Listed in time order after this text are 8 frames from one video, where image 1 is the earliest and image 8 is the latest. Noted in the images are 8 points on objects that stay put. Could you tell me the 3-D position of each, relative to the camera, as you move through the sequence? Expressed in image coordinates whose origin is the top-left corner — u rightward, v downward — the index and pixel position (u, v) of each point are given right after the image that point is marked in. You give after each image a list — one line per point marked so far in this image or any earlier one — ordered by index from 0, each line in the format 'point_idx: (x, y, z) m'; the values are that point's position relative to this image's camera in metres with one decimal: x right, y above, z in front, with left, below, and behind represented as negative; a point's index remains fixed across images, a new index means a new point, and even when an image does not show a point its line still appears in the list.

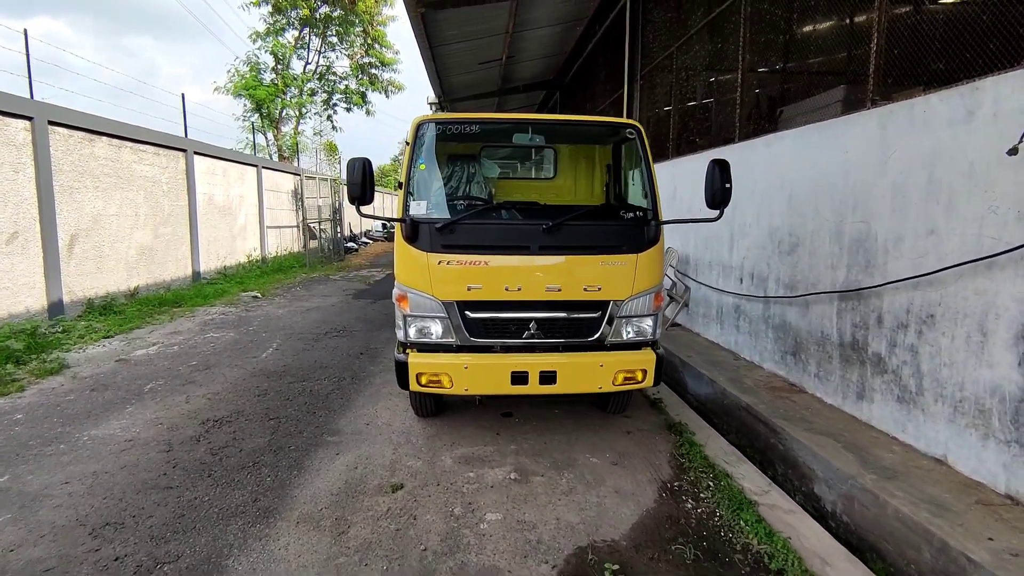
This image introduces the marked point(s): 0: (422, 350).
0: (-0.5, -0.4, +3.6) m
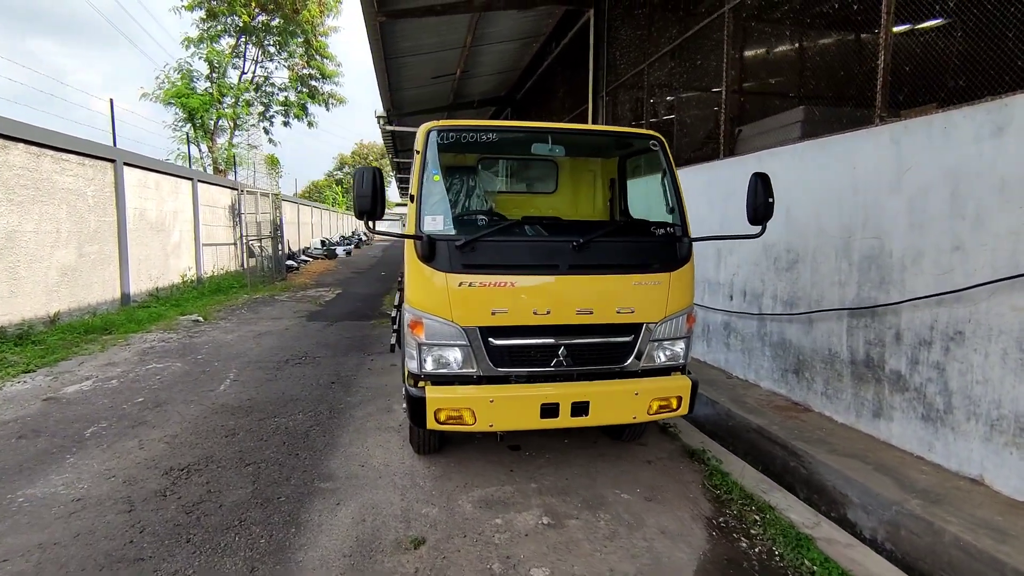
0: (-0.4, -0.5, +3.2) m
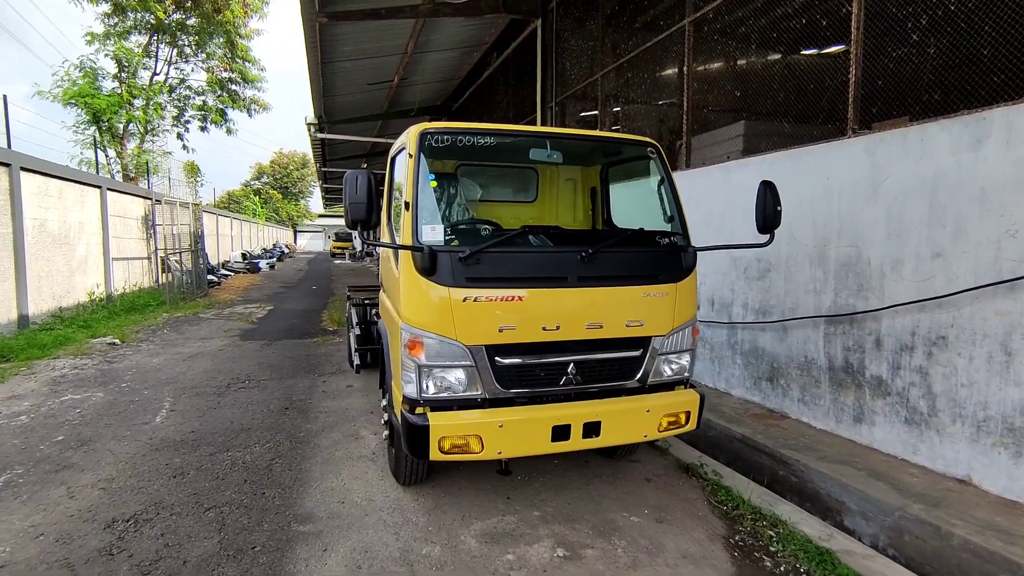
0: (-0.4, -0.6, +2.9) m
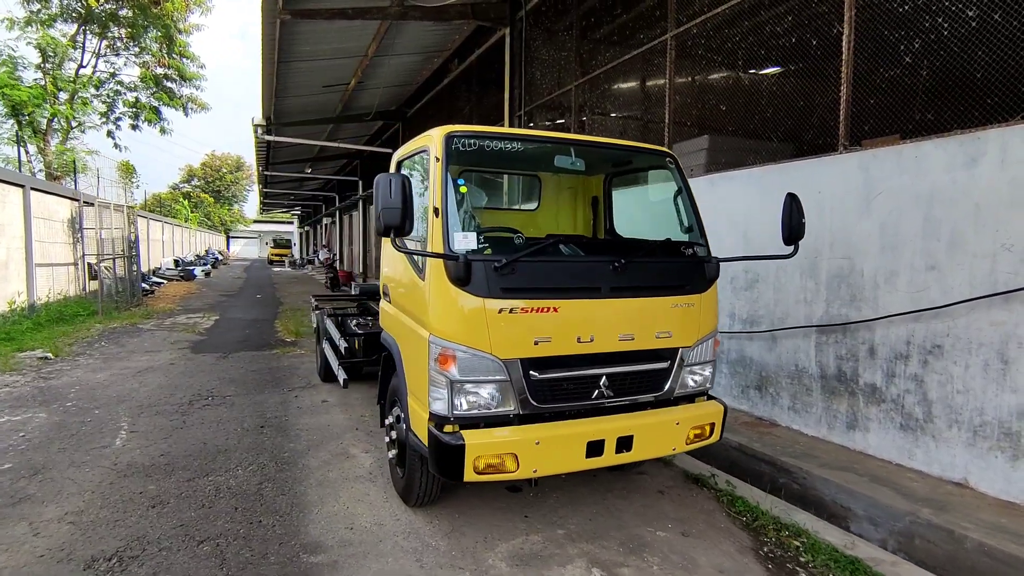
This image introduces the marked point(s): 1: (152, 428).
0: (-0.2, -0.7, +2.7) m
1: (-3.1, -1.2, +4.9) m
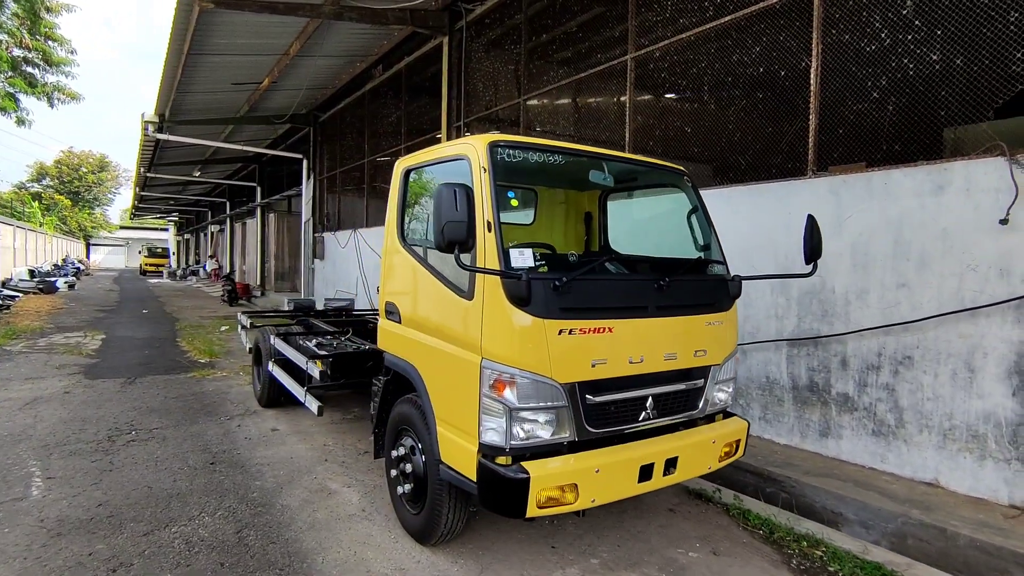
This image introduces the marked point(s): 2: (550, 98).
0: (+0.1, -0.7, +2.5) m
1: (-3.2, -1.3, +4.1) m
2: (+0.5, +2.5, +7.6) m
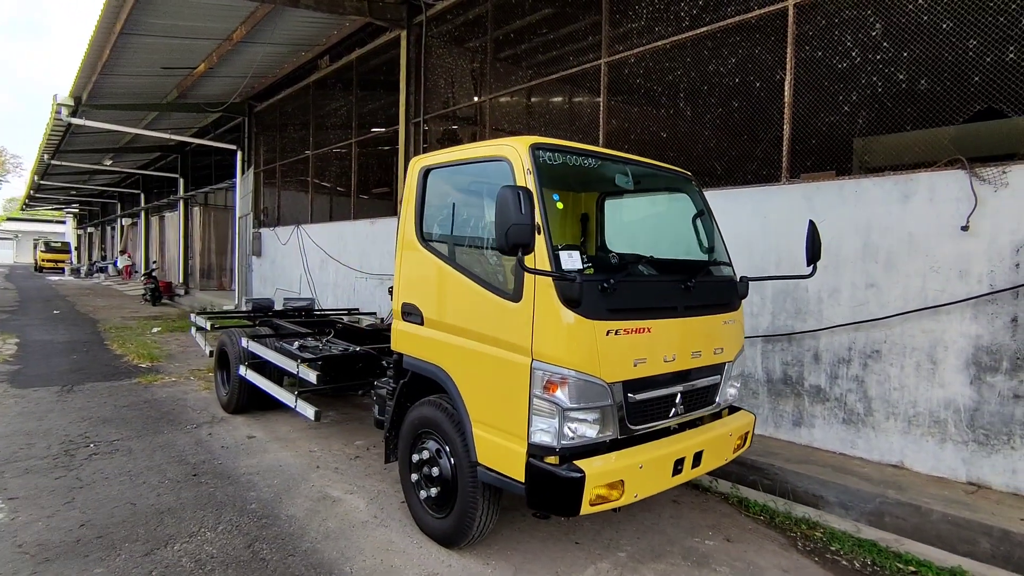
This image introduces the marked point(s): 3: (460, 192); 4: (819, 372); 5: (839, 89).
0: (+0.3, -0.8, +2.6) m
1: (-3.1, -1.3, +3.7) m
2: (+0.1, +2.5, +7.6) m
3: (-0.3, +0.5, +3.2) m
4: (+2.5, -0.7, +4.7) m
5: (+2.8, +1.7, +4.9) m
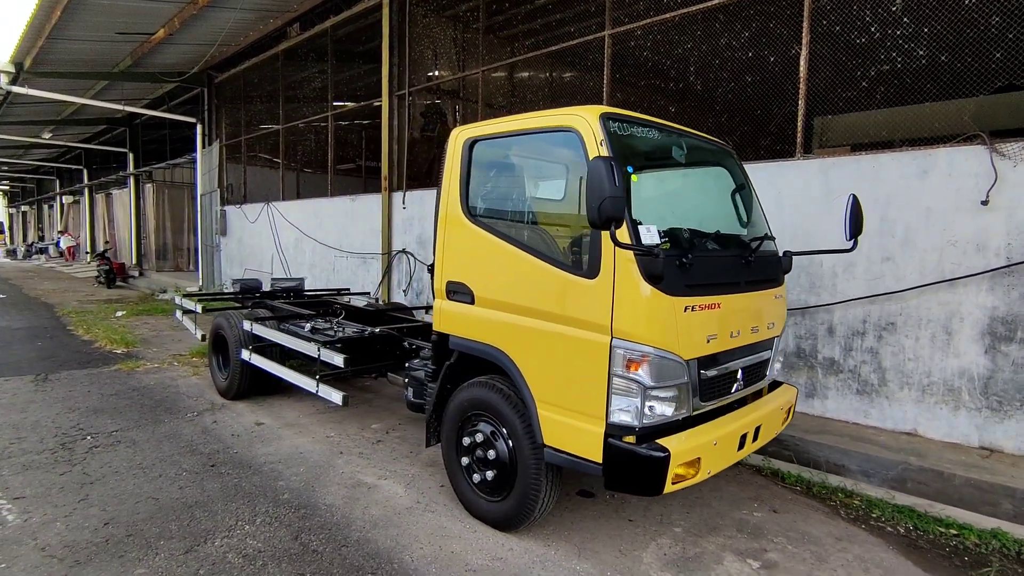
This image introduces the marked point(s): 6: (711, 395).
0: (+0.6, -0.6, +2.5) m
1: (-2.8, -1.2, +3.5) m
2: (0.0, +2.8, +7.4) m
3: (0.0, +0.7, +3.1) m
4: (+2.7, -0.5, +4.8) m
5: (+2.9, +1.9, +4.9) m
6: (+0.9, -0.5, +2.8) m
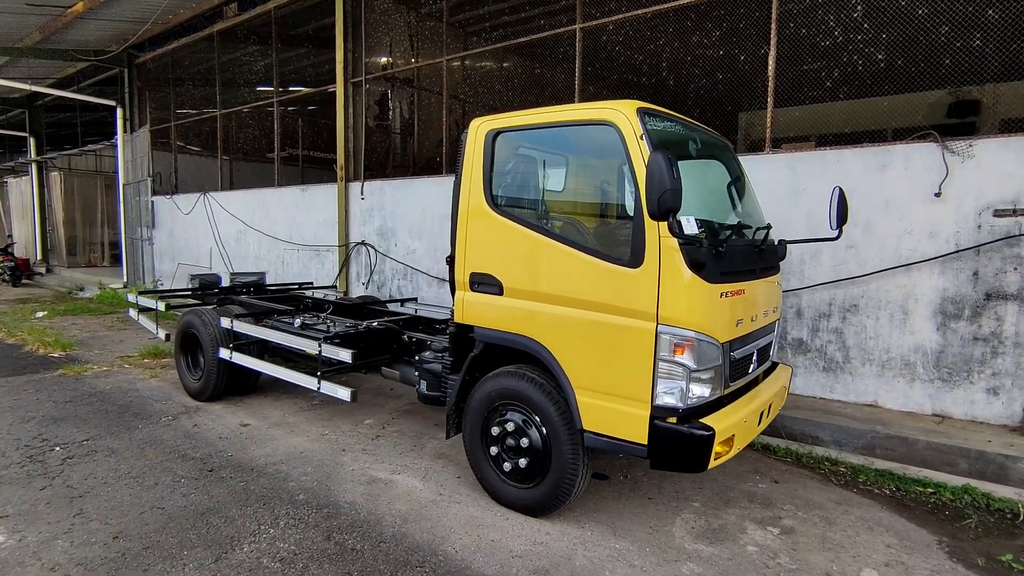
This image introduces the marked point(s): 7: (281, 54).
0: (+0.8, -0.6, +2.7) m
1: (-2.7, -1.2, +3.2) m
2: (-0.4, +2.9, +7.4) m
3: (+0.1, +0.7, +3.1) m
4: (+2.6, -0.3, +5.2) m
5: (+2.8, +2.1, +5.3) m
6: (+1.1, -0.5, +2.9) m
7: (-4.1, +4.2, +10.2) m
